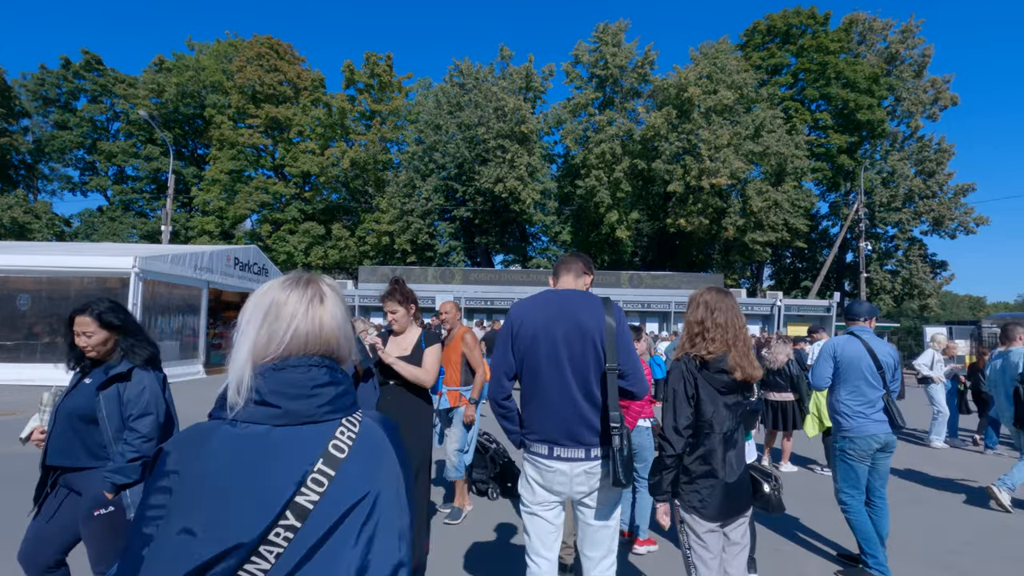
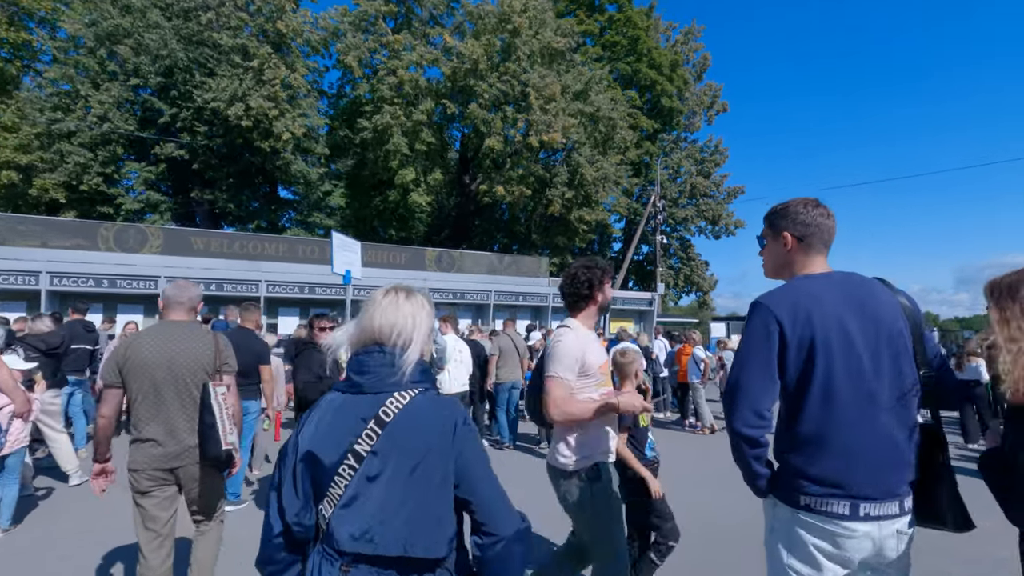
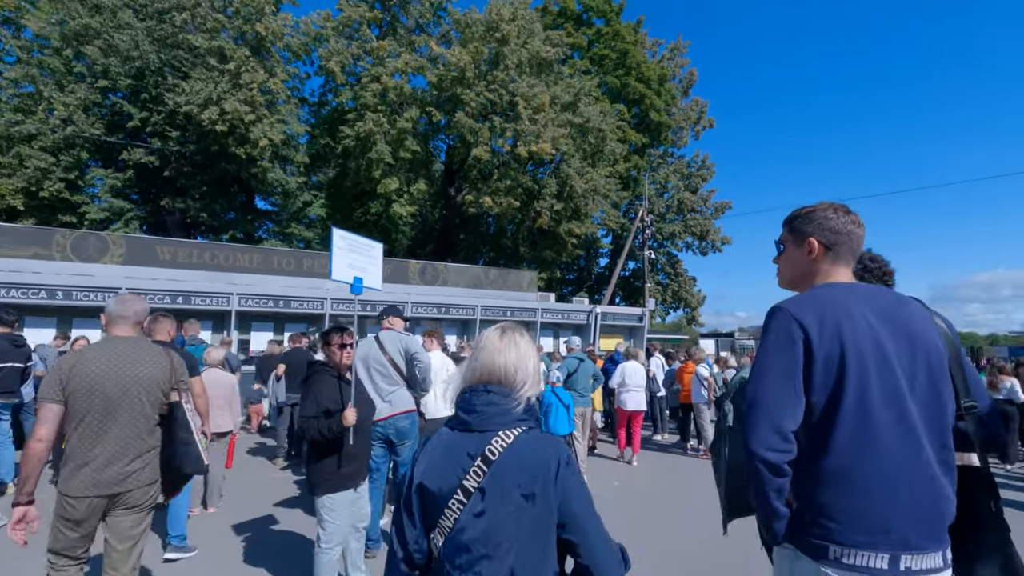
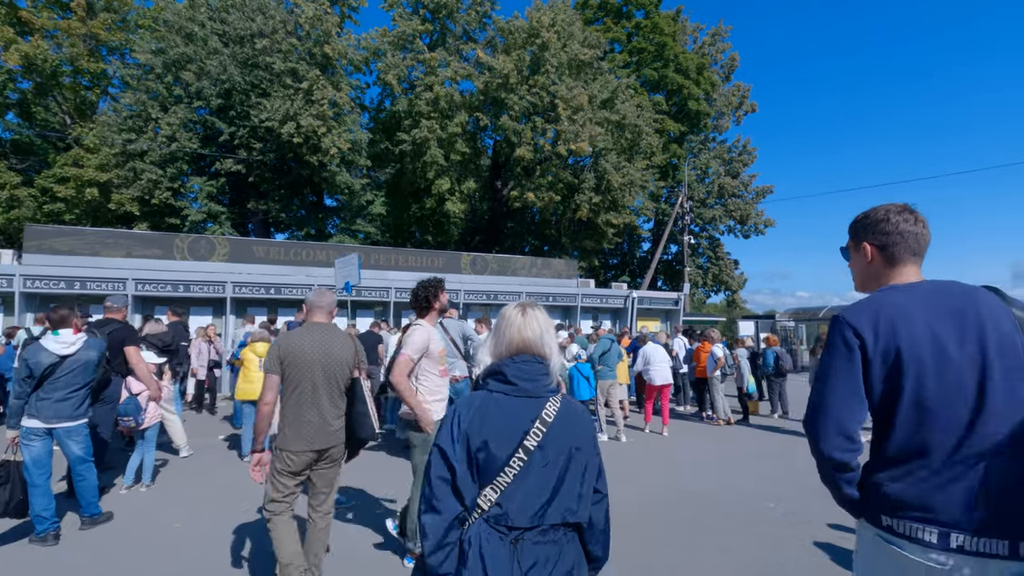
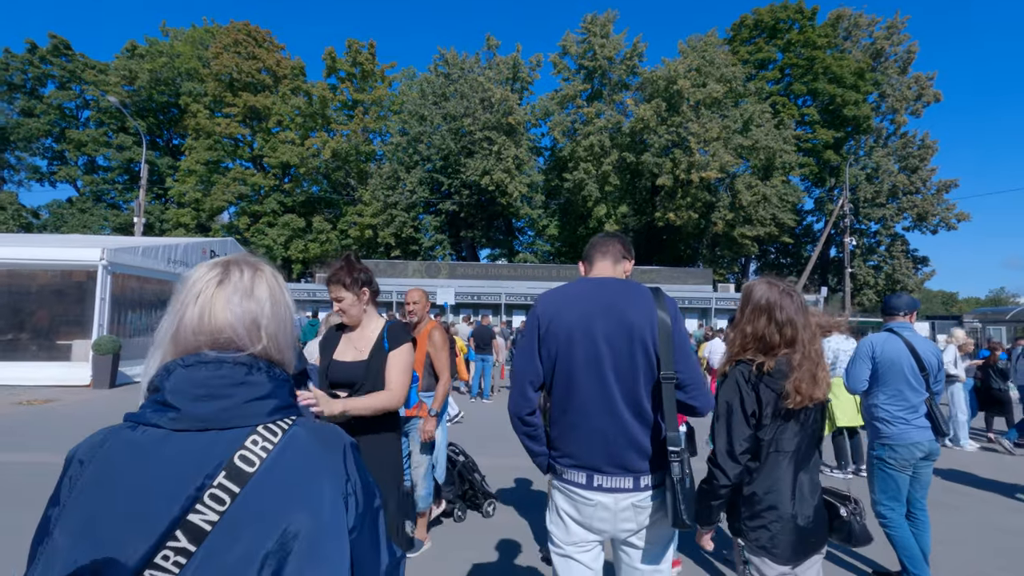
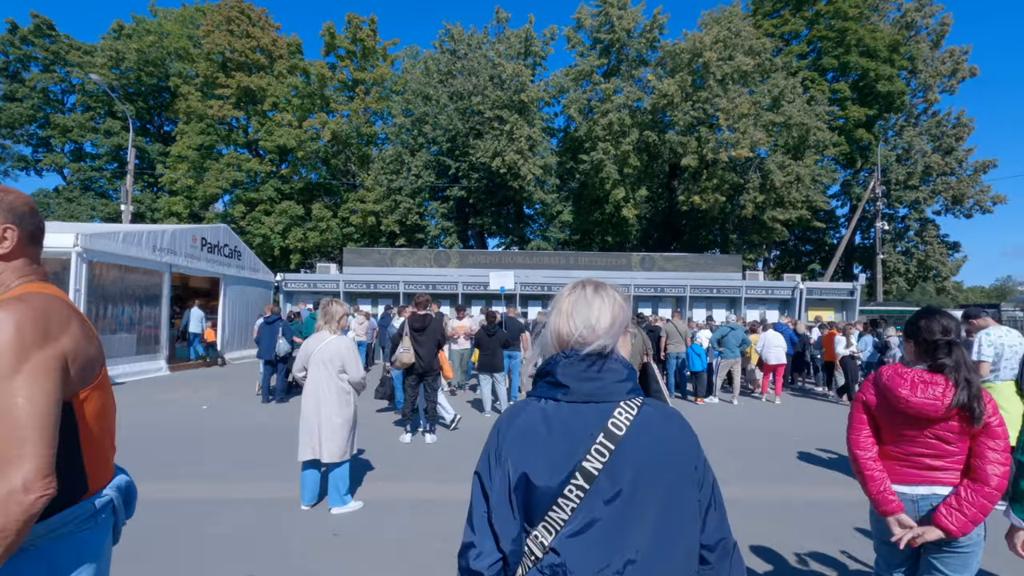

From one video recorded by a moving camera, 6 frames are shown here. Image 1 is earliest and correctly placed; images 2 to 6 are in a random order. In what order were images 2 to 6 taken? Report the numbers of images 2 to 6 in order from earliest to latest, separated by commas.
5, 6, 4, 2, 3
